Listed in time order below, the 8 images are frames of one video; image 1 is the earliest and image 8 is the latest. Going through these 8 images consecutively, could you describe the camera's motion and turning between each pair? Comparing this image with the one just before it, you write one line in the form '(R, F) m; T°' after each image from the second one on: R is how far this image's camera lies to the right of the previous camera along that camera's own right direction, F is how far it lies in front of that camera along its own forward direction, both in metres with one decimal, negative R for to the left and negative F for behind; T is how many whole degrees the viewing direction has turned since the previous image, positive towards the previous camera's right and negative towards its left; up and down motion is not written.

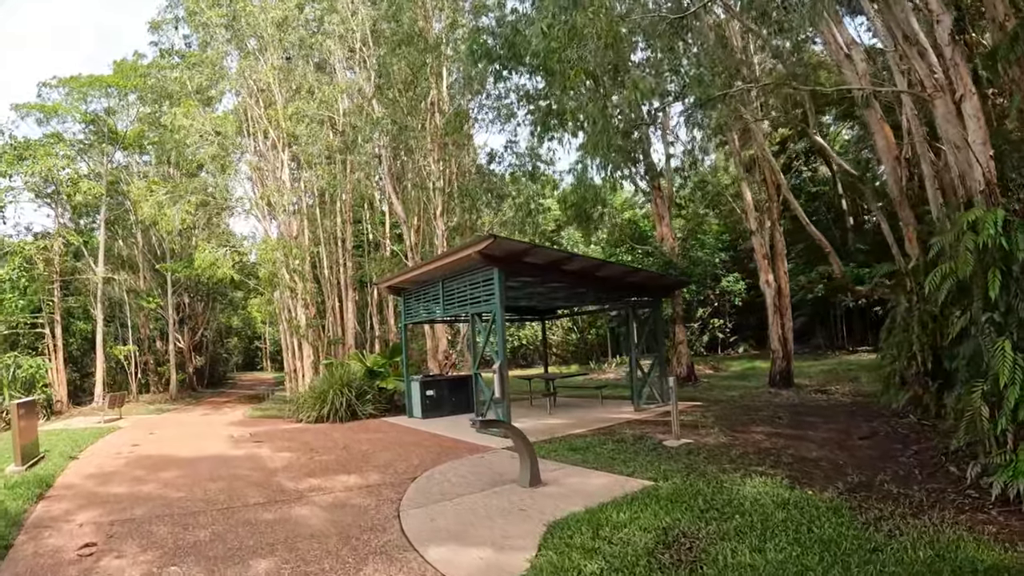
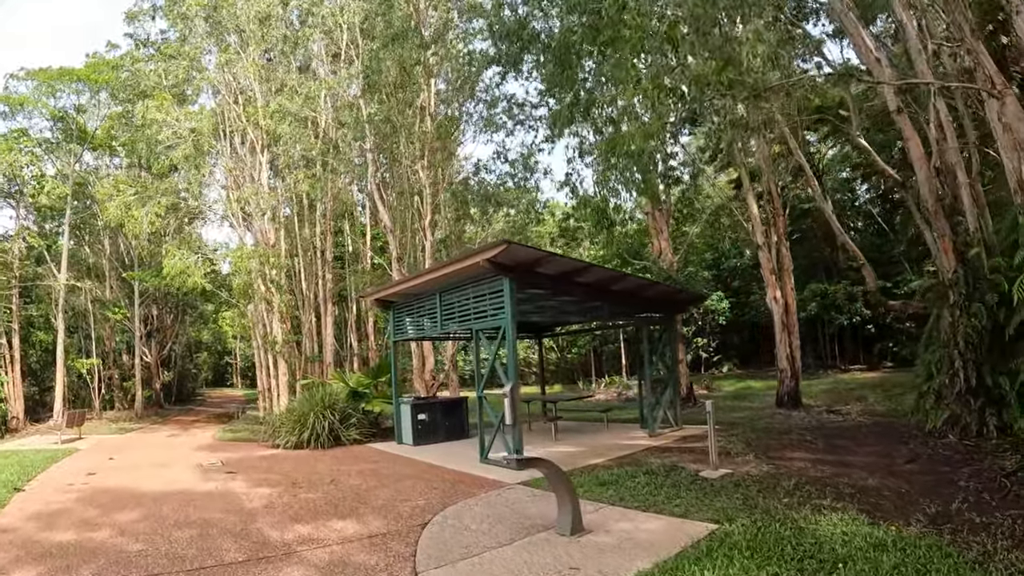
(-0.5, +1.0) m; +2°
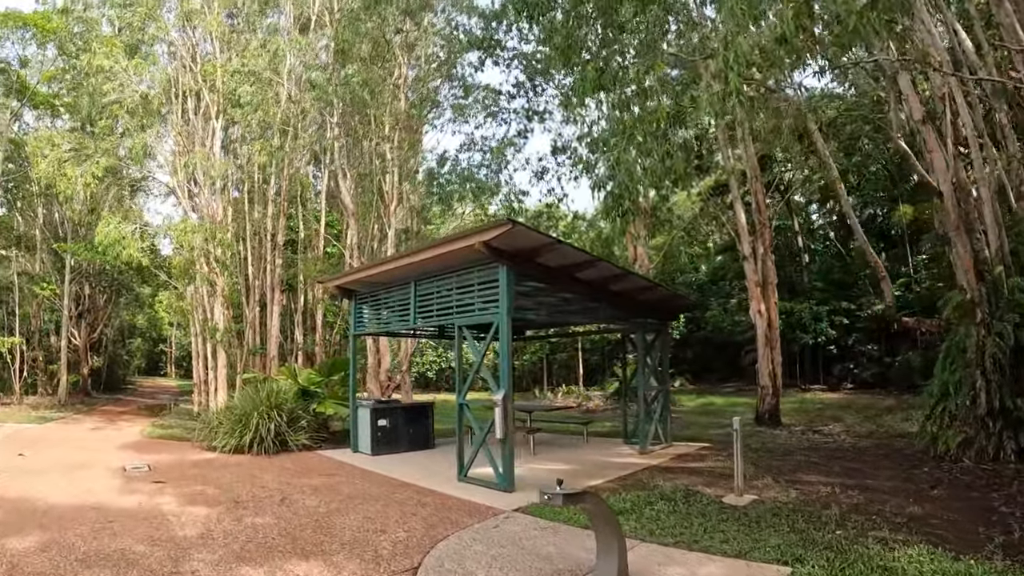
(-0.5, +1.2) m; +4°
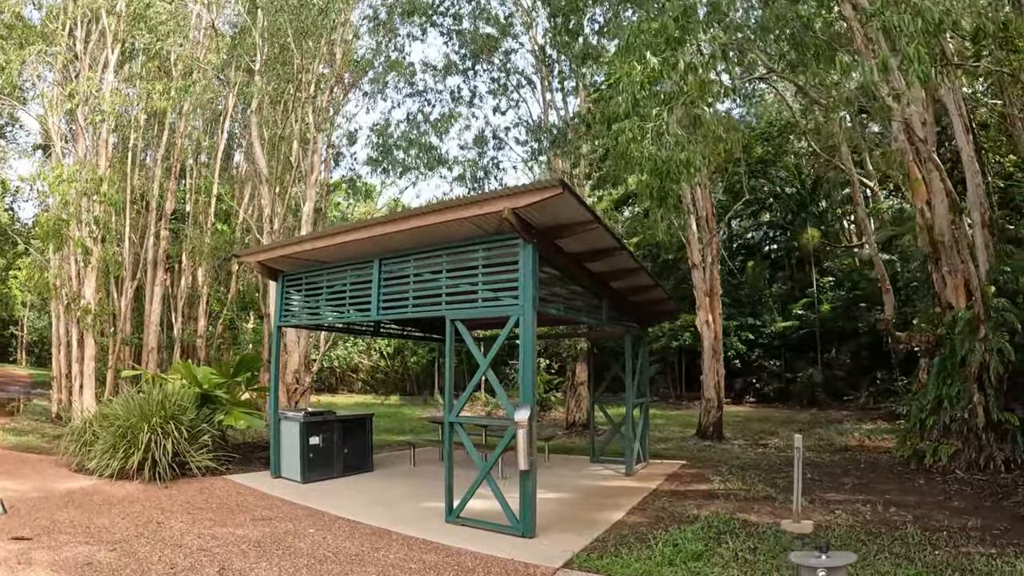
(-1.1, +1.7) m; +10°
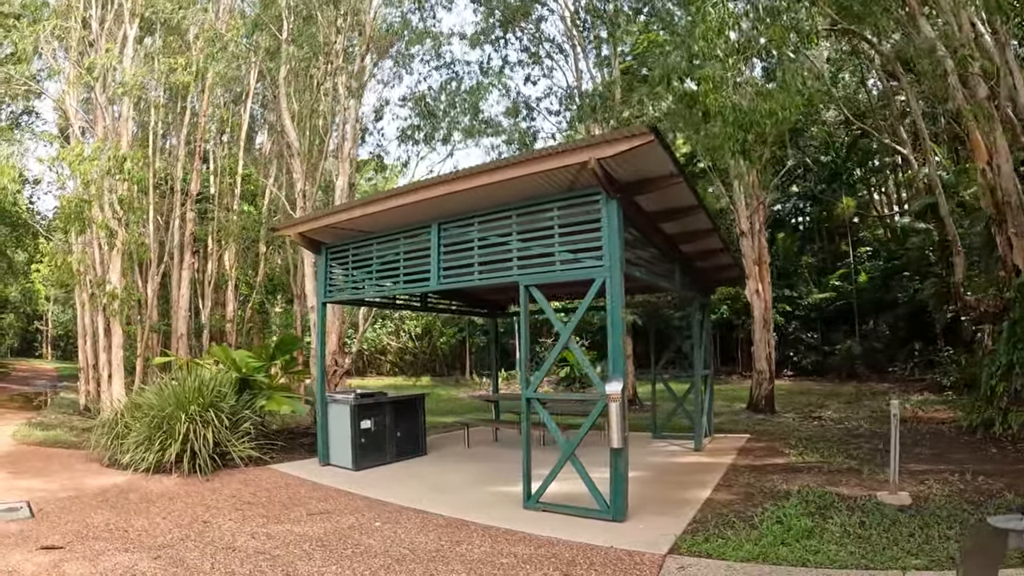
(-0.5, +0.7) m; -1°
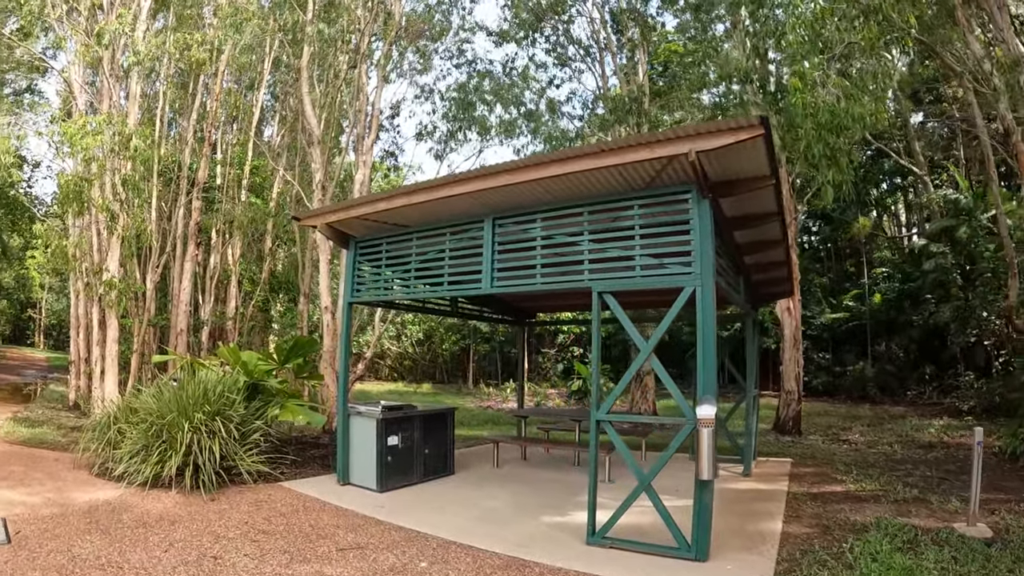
(-0.5, +0.7) m; 0°
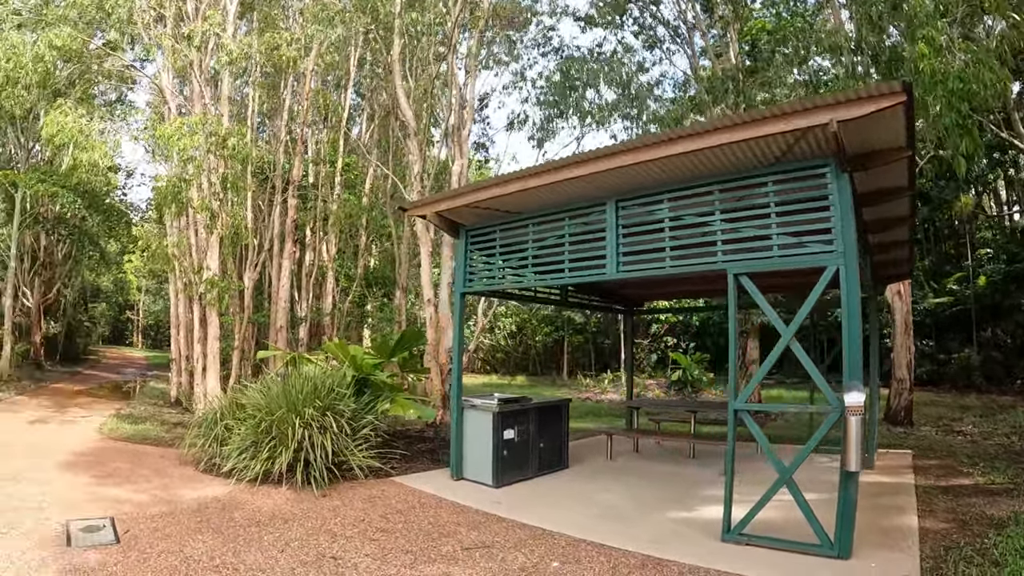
(-0.4, +0.4) m; -5°
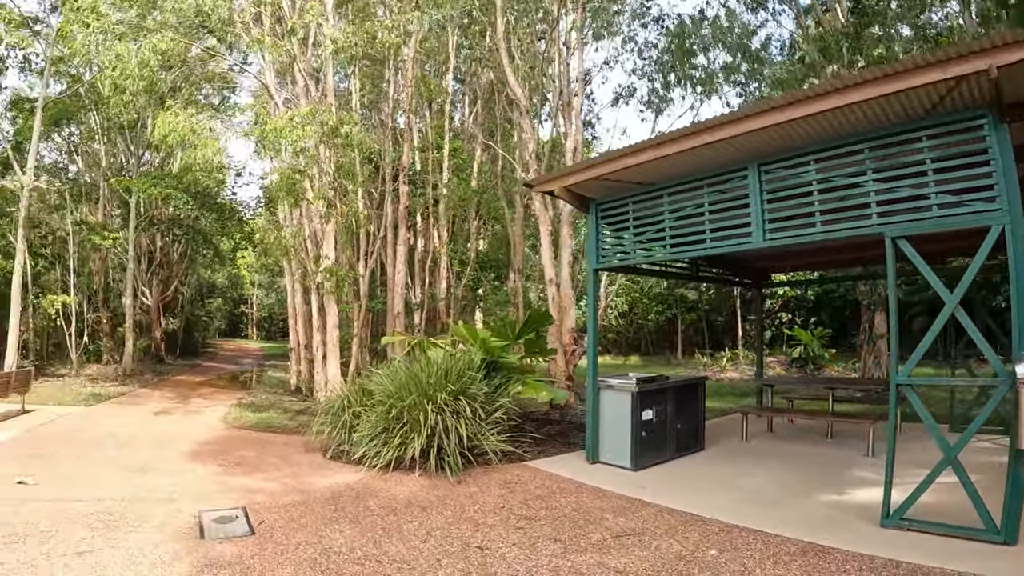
(-0.5, +0.2) m; -6°
